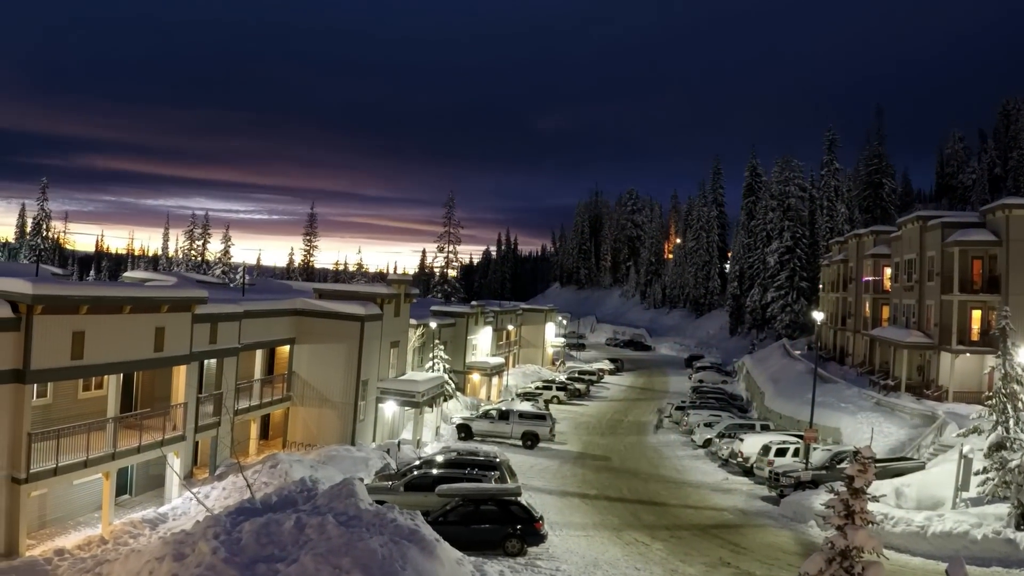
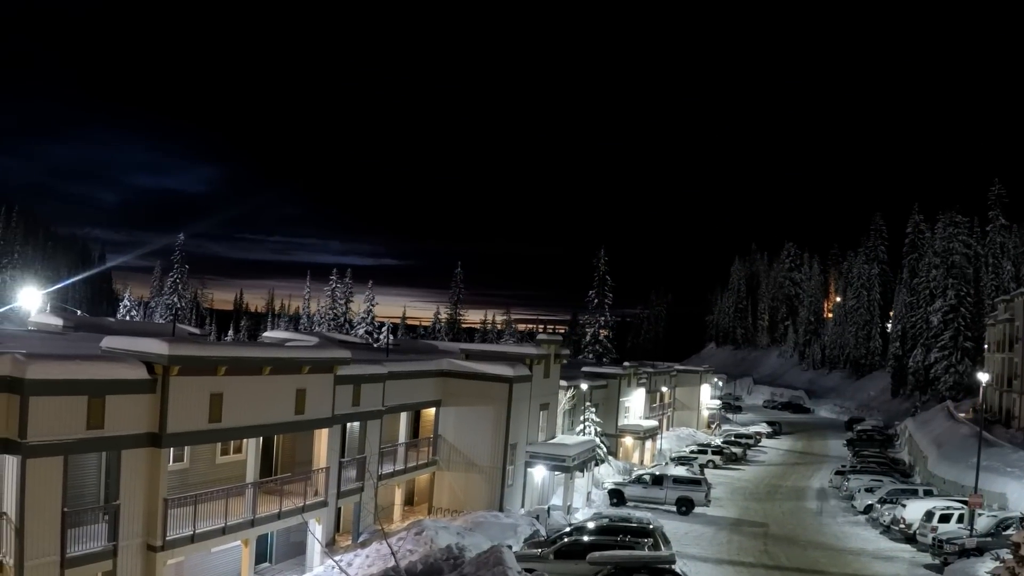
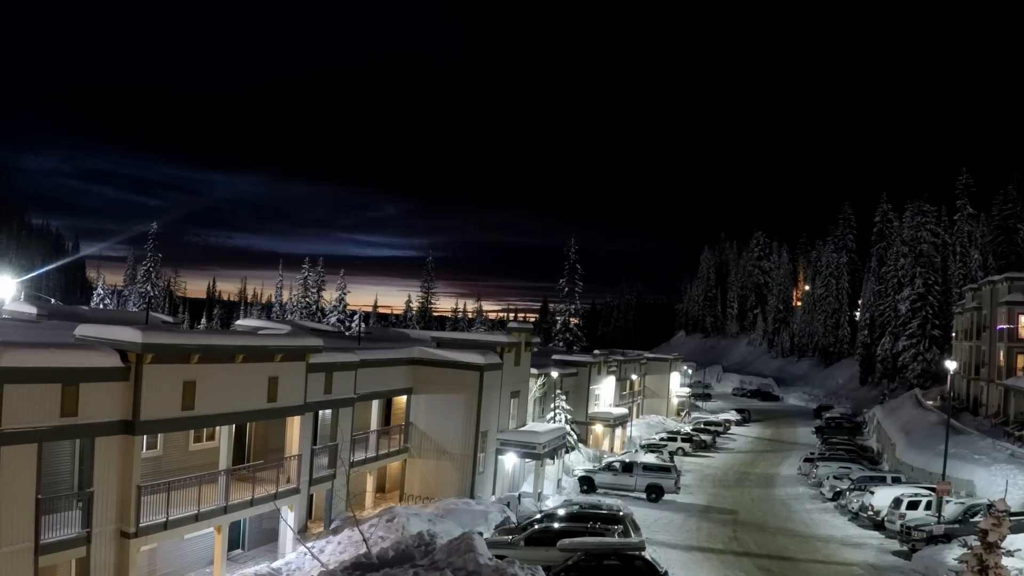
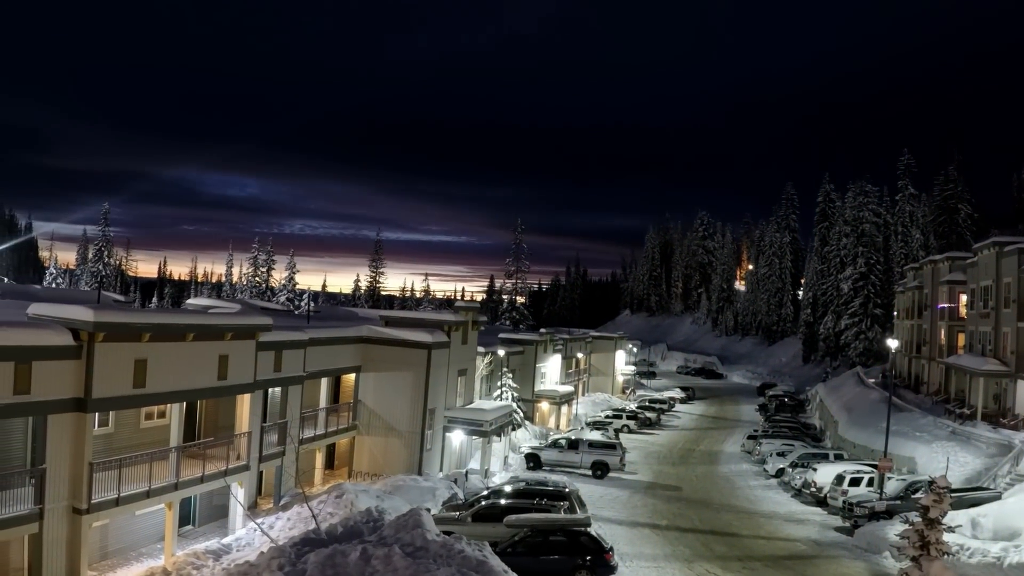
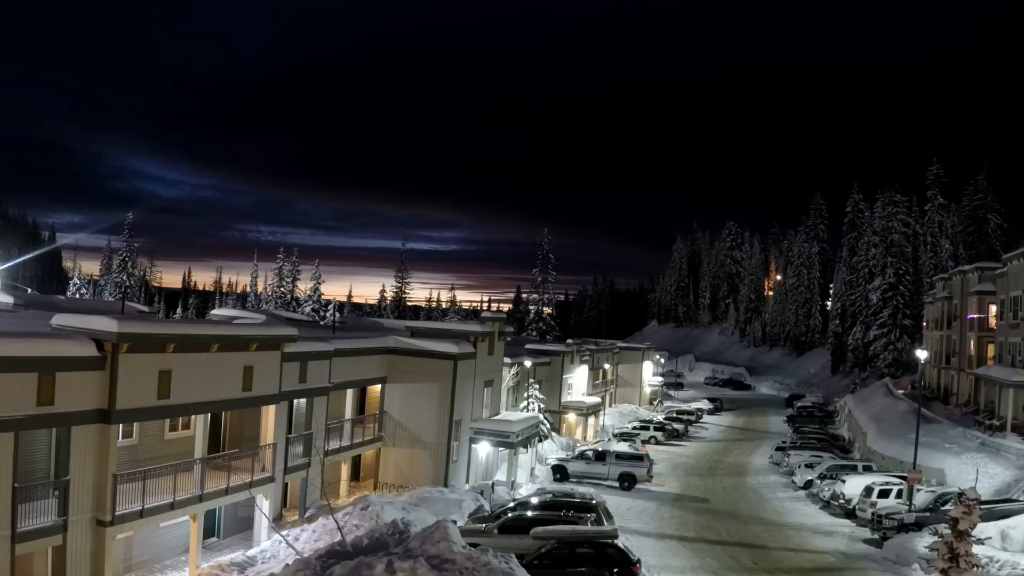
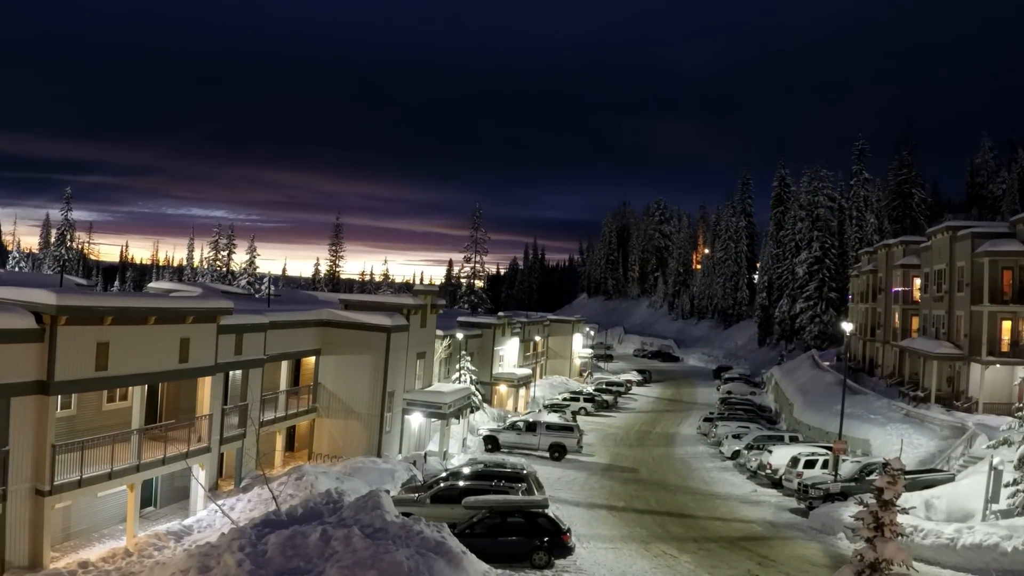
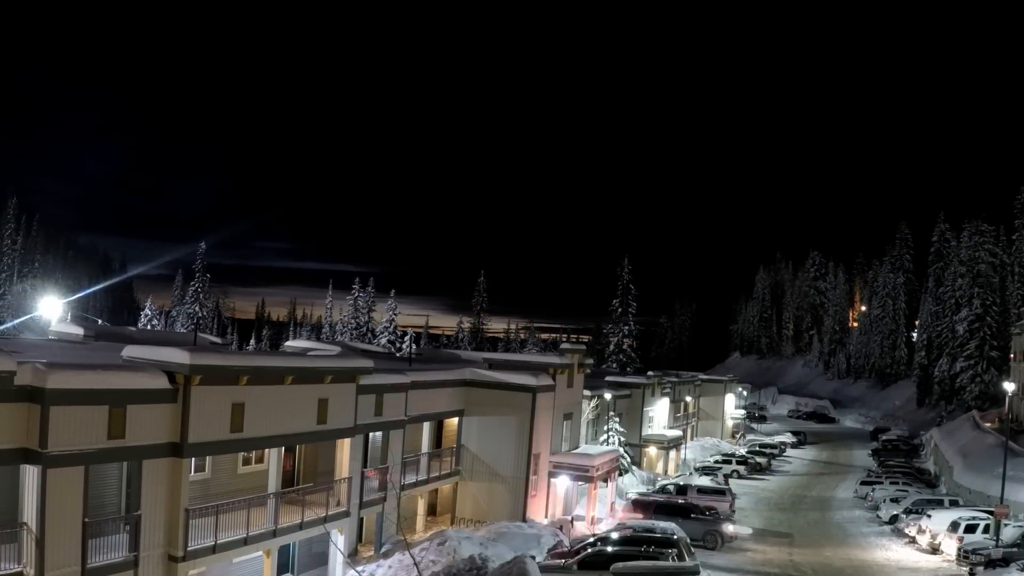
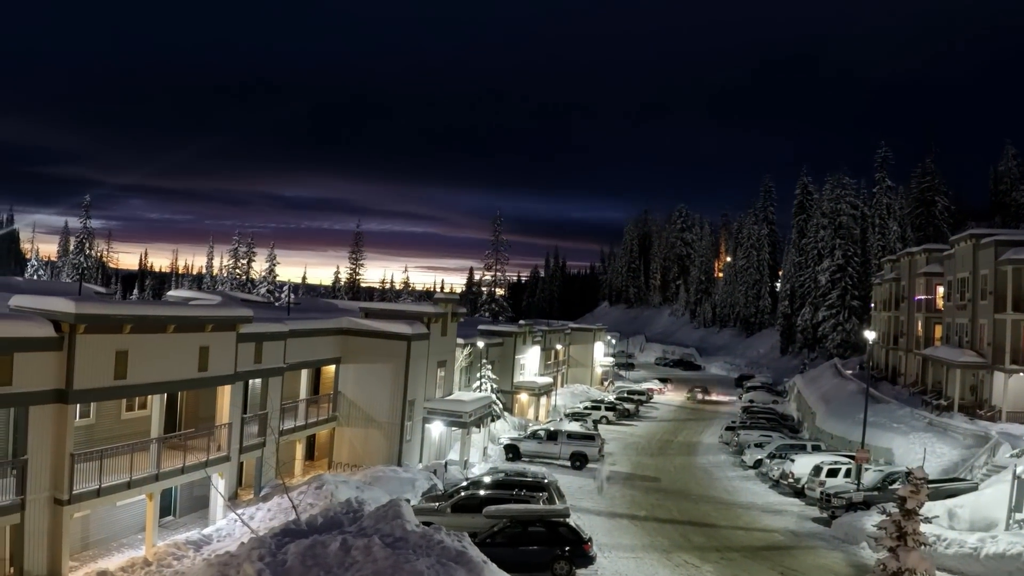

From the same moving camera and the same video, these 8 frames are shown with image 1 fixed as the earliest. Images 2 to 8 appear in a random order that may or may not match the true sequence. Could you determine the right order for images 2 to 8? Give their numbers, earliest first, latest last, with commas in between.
6, 8, 4, 5, 3, 2, 7
